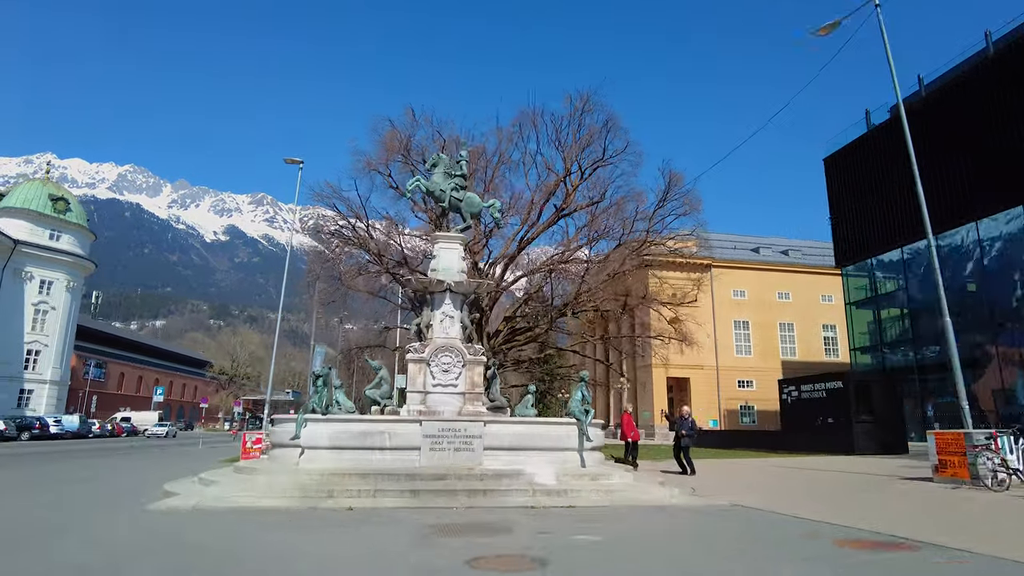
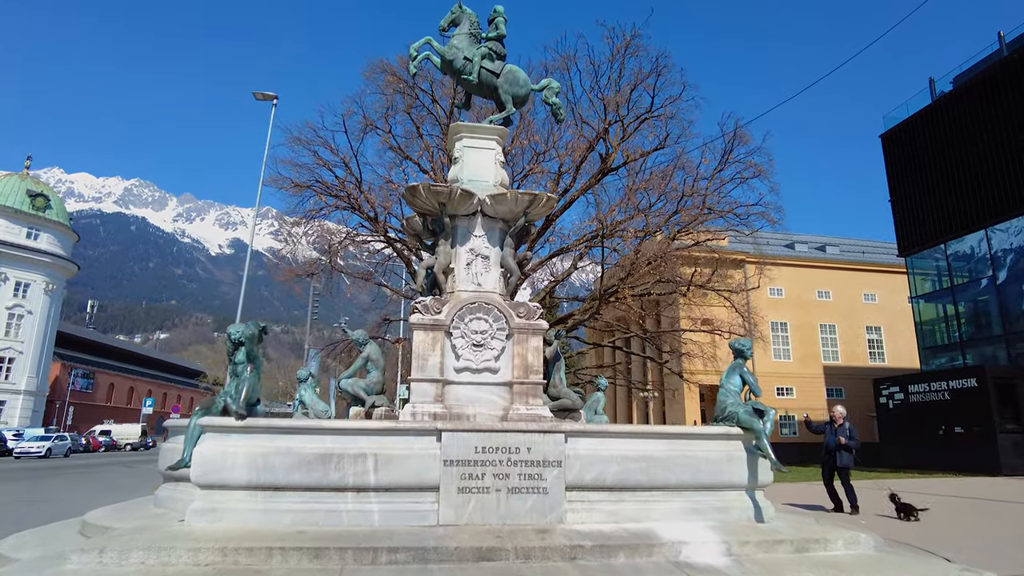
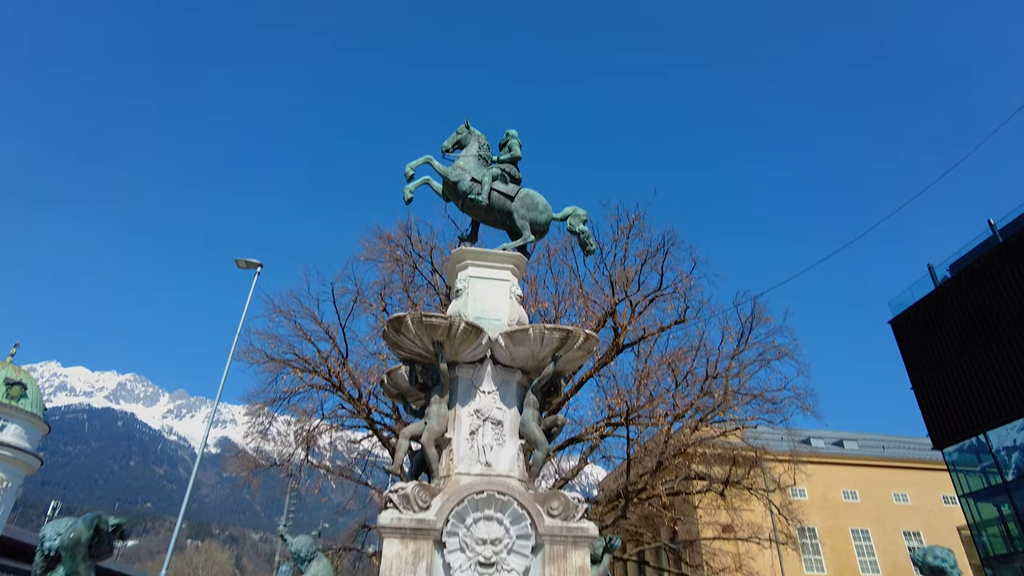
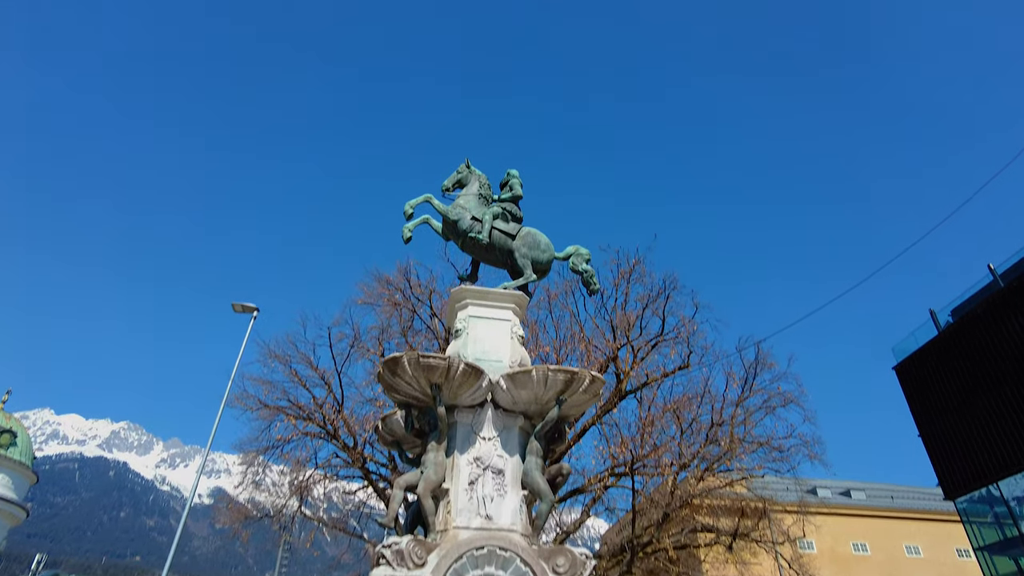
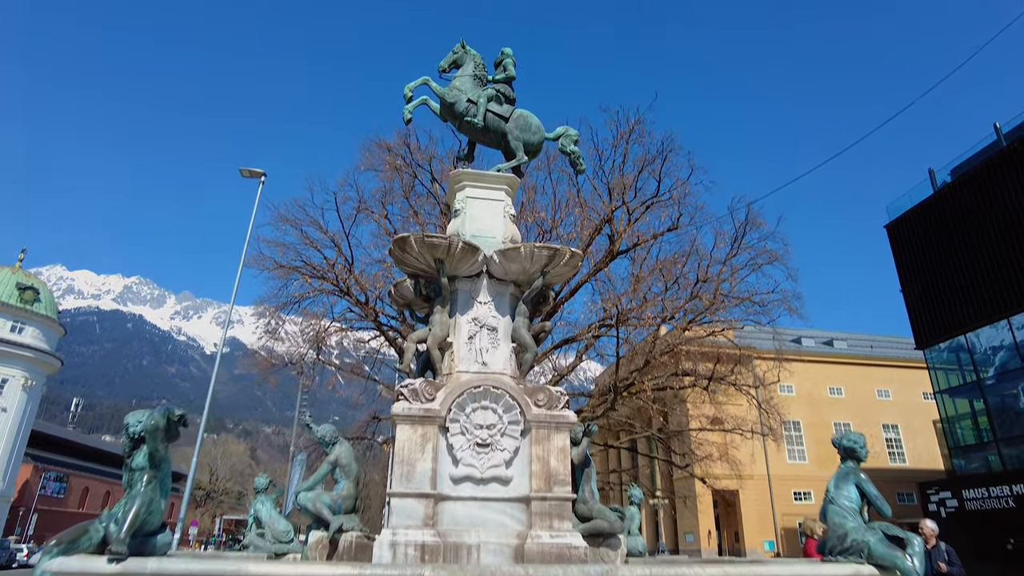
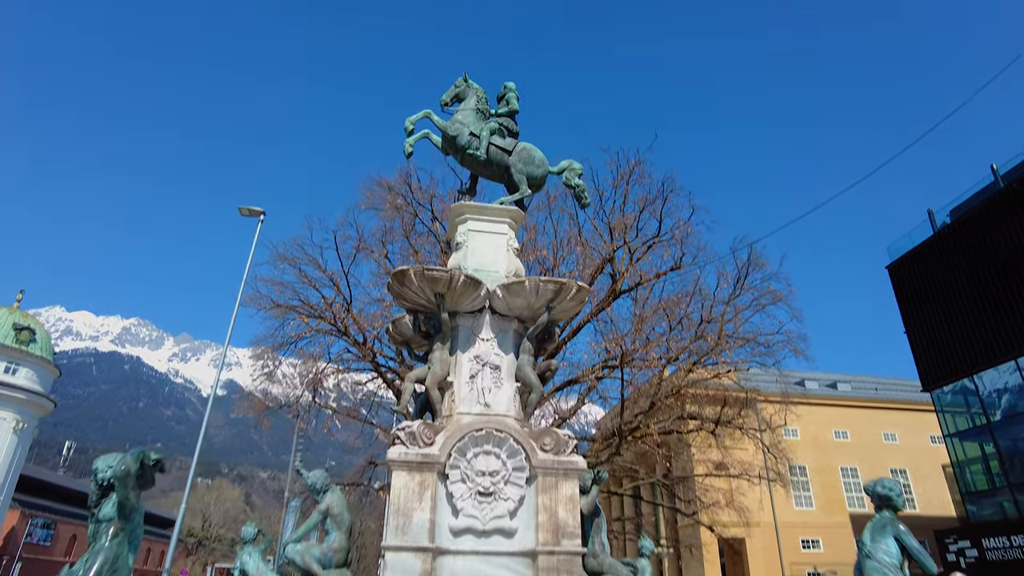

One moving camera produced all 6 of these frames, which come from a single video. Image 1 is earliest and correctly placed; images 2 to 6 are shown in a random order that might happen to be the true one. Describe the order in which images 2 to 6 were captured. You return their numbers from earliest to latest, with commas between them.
2, 5, 6, 3, 4
